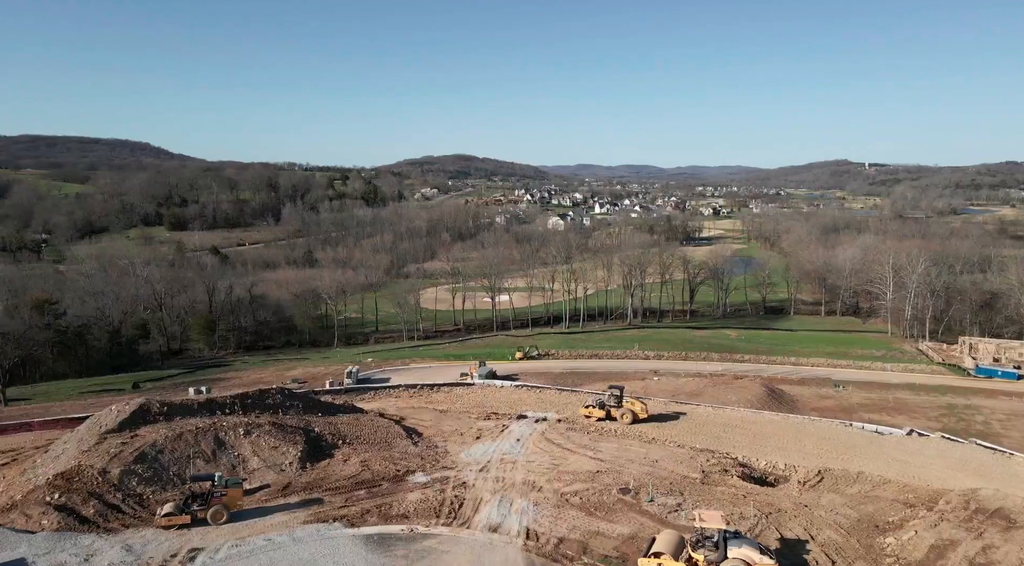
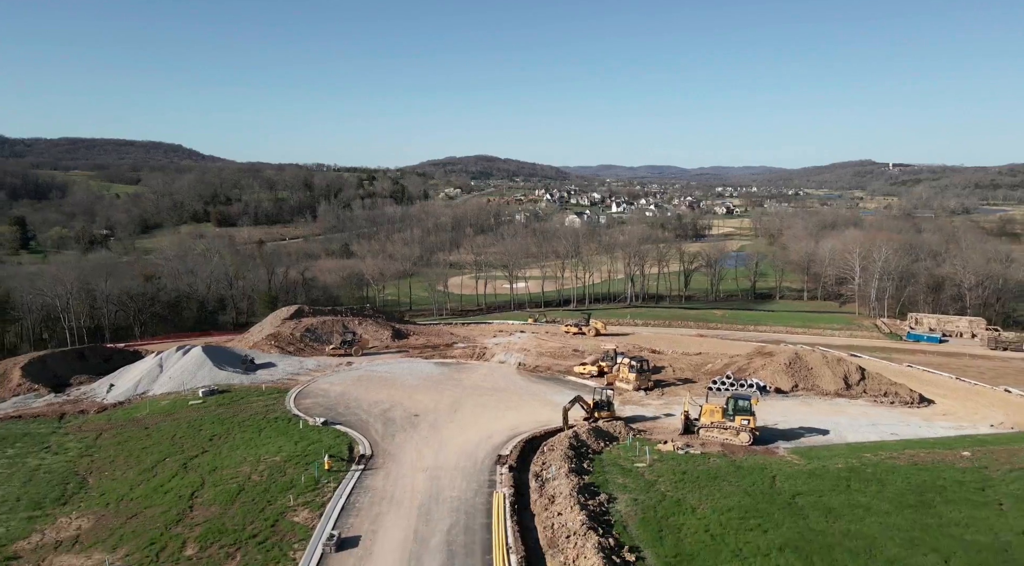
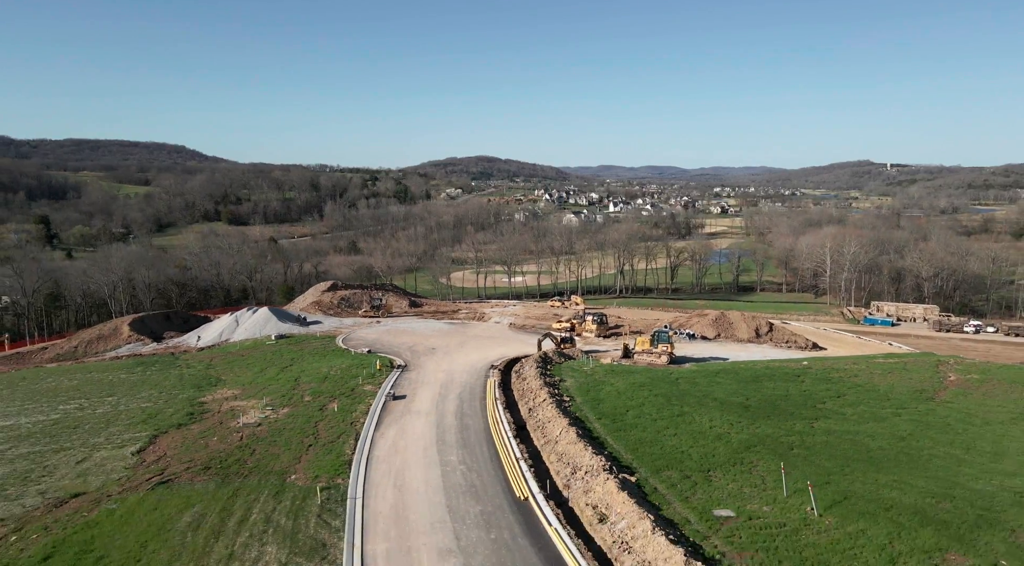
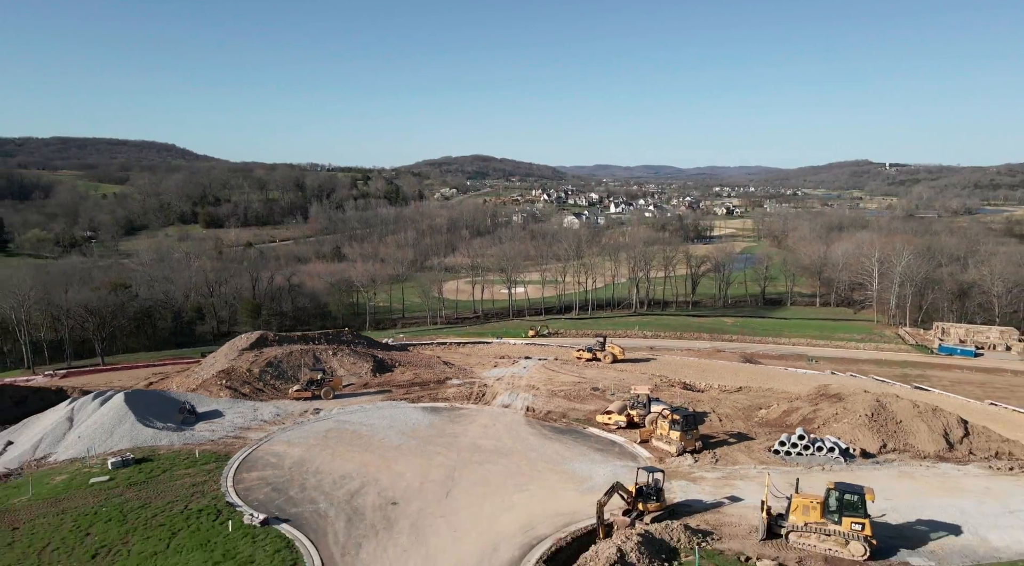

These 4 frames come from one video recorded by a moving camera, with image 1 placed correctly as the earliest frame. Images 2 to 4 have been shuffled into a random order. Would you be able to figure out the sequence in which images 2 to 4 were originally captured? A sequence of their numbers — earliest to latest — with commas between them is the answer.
4, 2, 3
